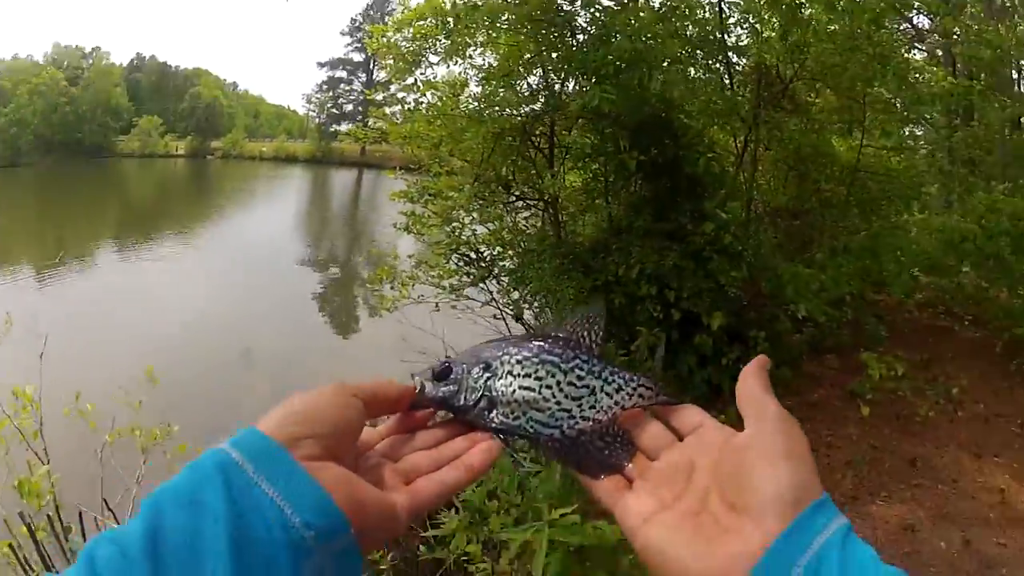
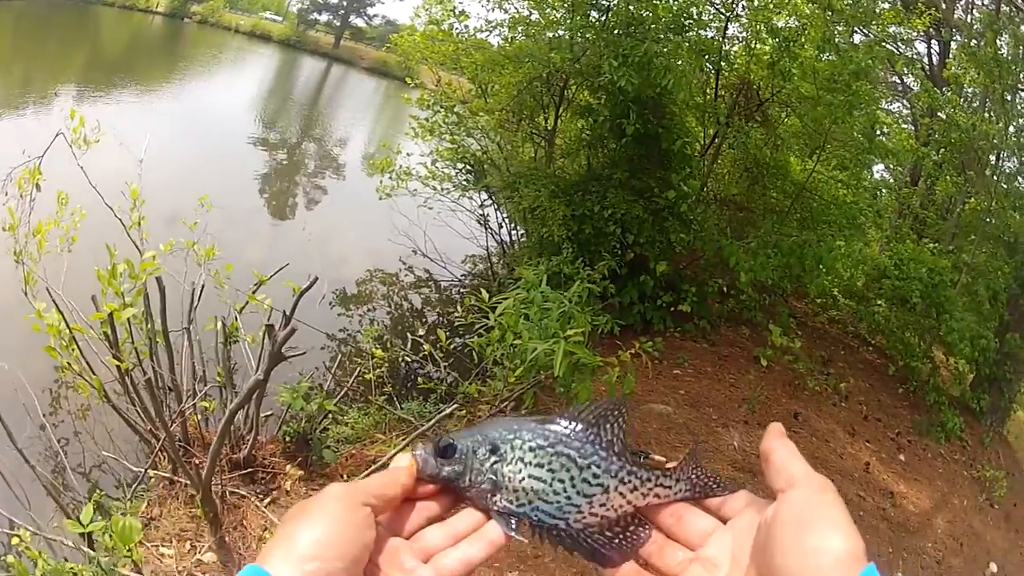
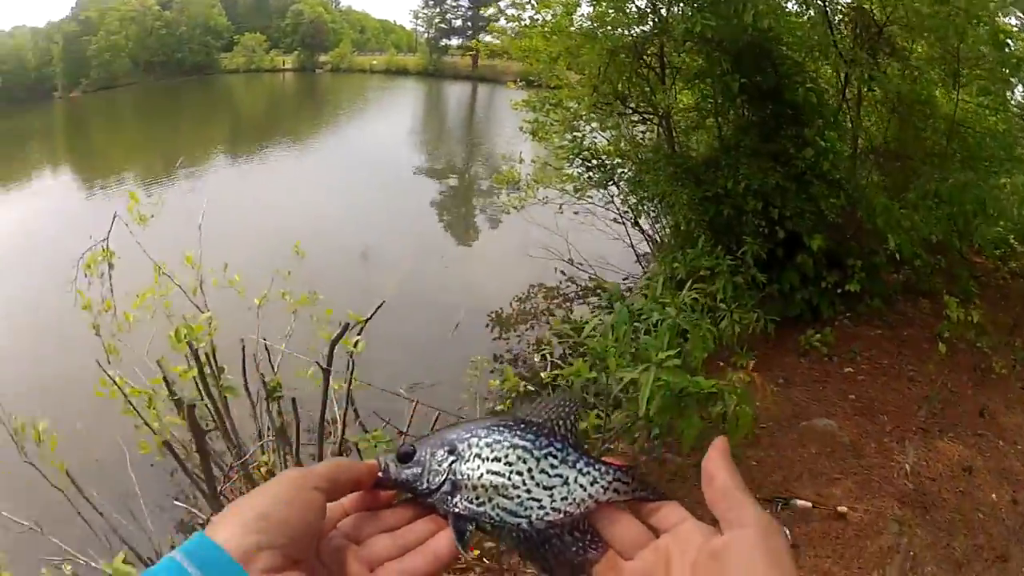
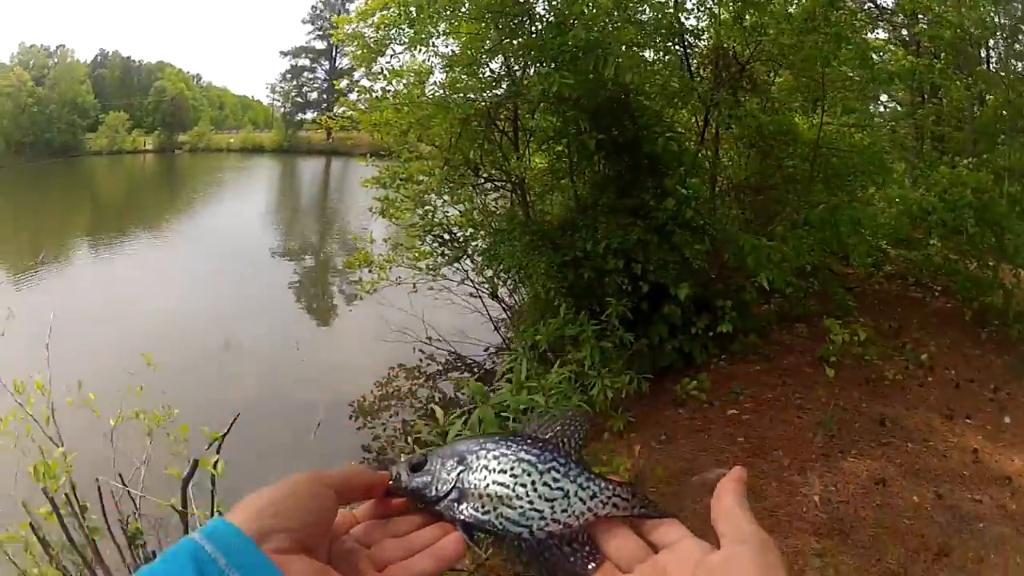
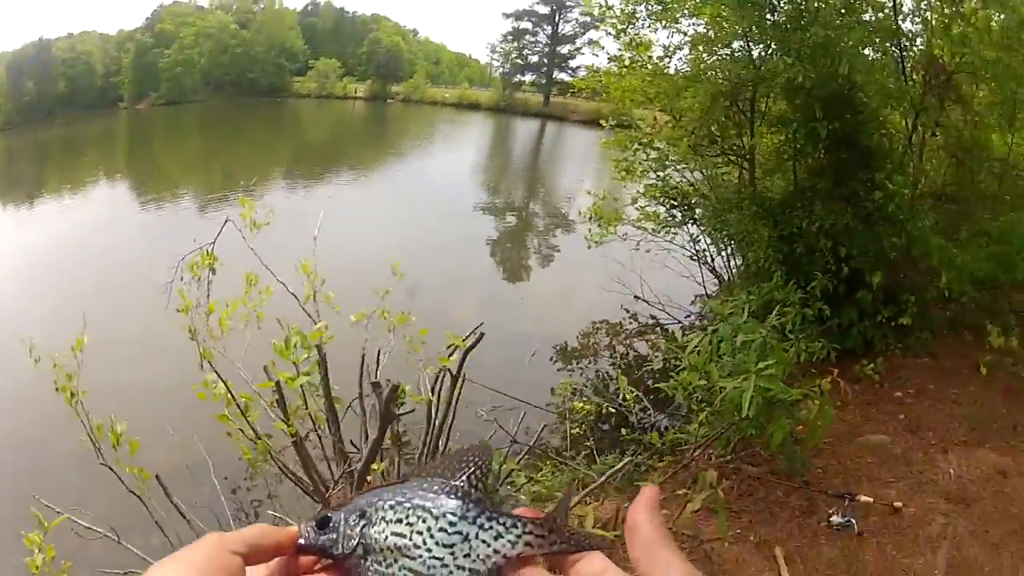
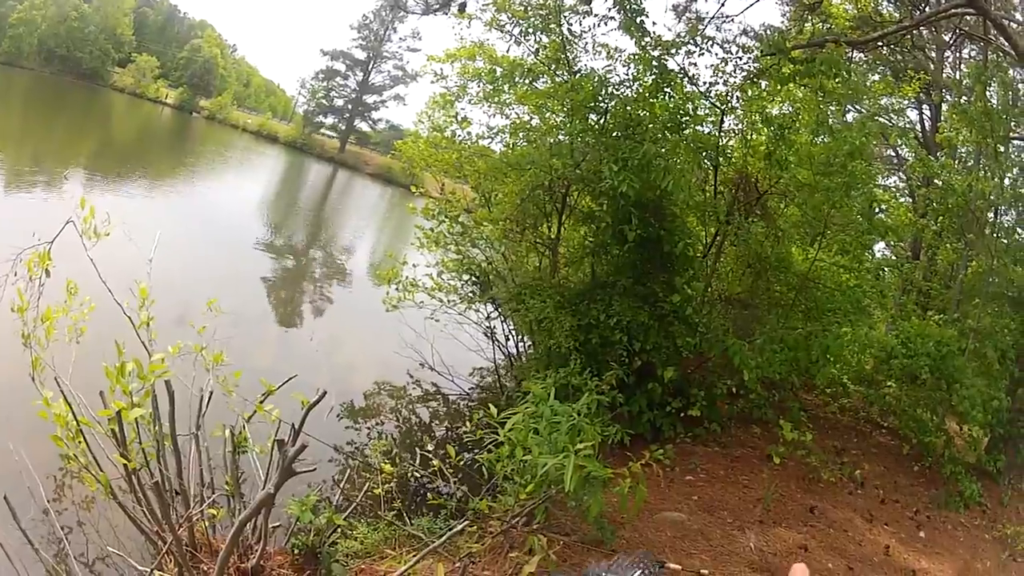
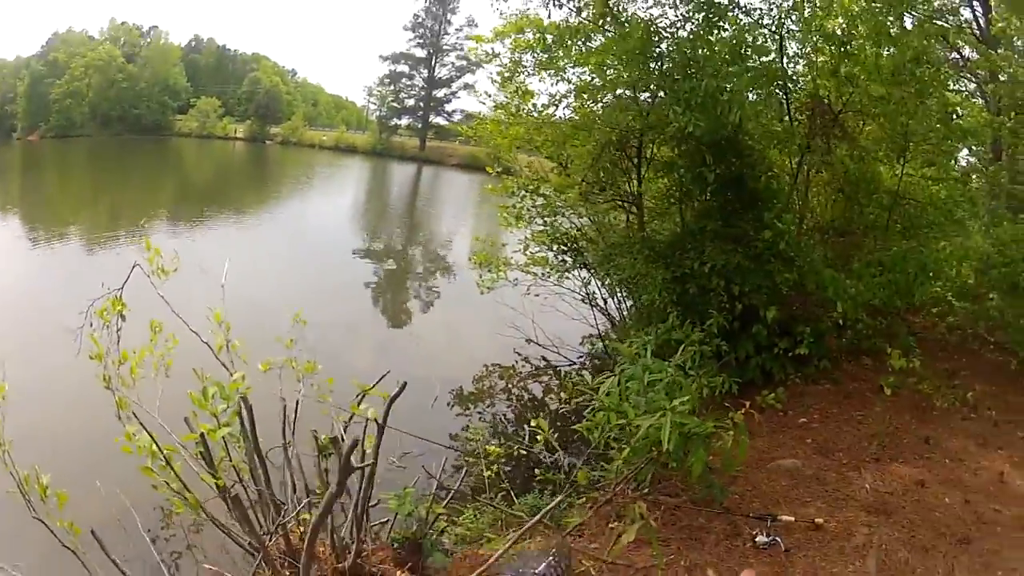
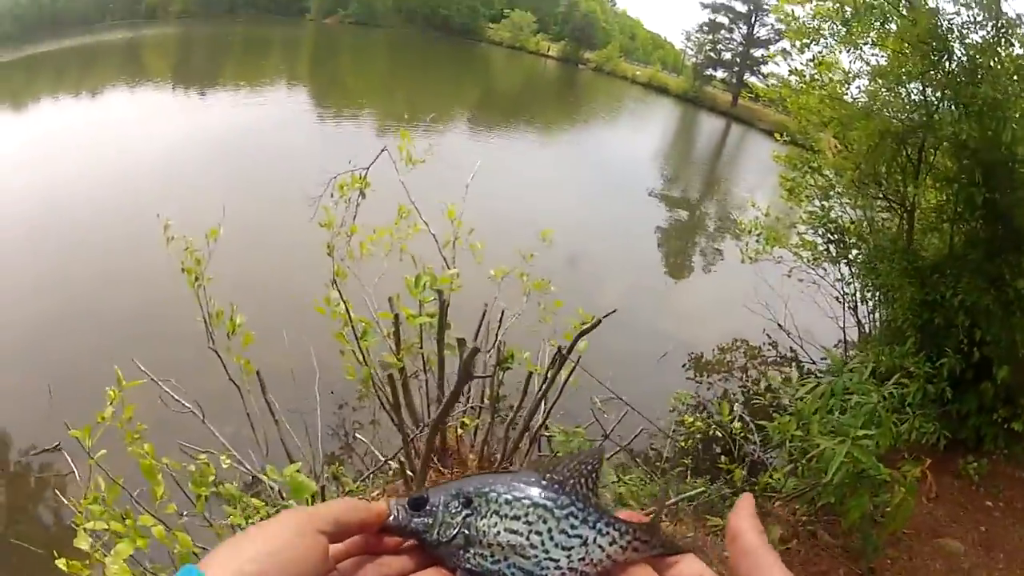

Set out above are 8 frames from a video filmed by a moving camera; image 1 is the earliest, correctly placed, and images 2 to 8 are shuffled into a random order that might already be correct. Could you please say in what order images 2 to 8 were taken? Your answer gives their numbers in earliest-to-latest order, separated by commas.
4, 3, 8, 5, 7, 6, 2
